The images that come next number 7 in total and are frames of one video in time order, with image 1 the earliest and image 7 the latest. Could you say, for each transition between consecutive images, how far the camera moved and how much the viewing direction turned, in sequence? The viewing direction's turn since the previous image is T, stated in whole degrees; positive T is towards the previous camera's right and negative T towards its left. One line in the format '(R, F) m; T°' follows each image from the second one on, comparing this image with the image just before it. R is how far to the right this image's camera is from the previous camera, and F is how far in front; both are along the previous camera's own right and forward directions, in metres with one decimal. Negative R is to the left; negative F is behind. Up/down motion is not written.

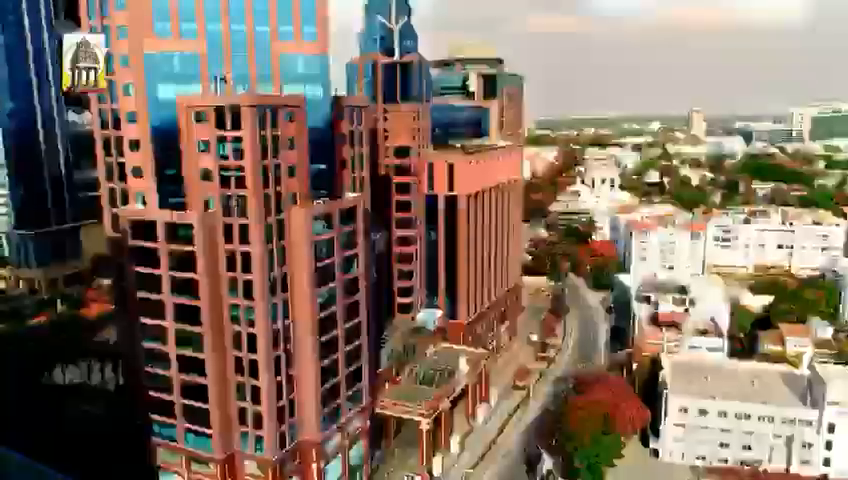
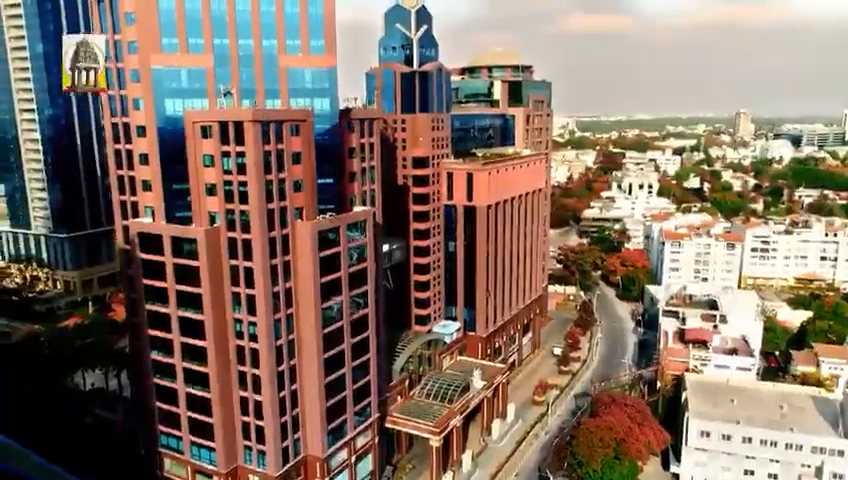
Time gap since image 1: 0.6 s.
(+2.4, +1.0) m; -4°
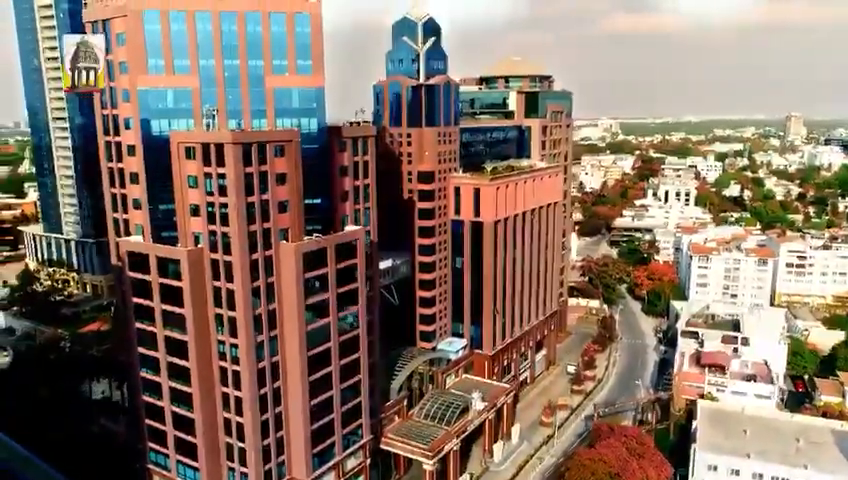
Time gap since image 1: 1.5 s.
(+3.9, +1.2) m; -4°
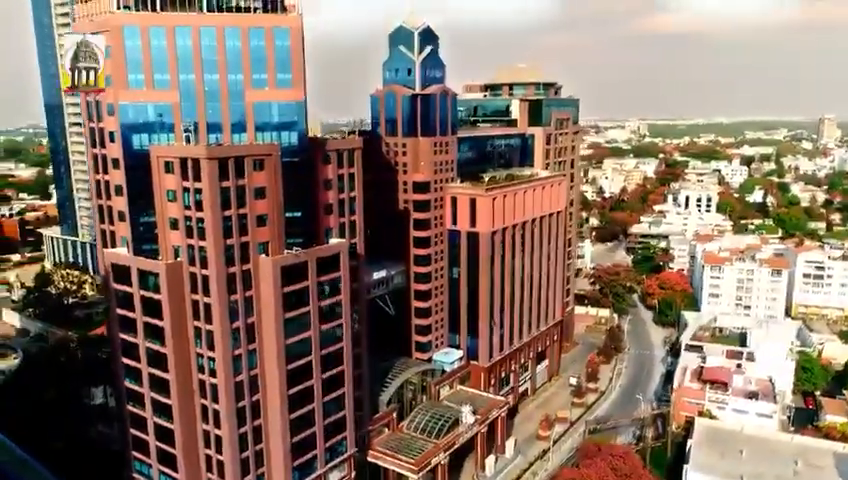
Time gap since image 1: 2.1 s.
(+3.4, +0.5) m; -2°
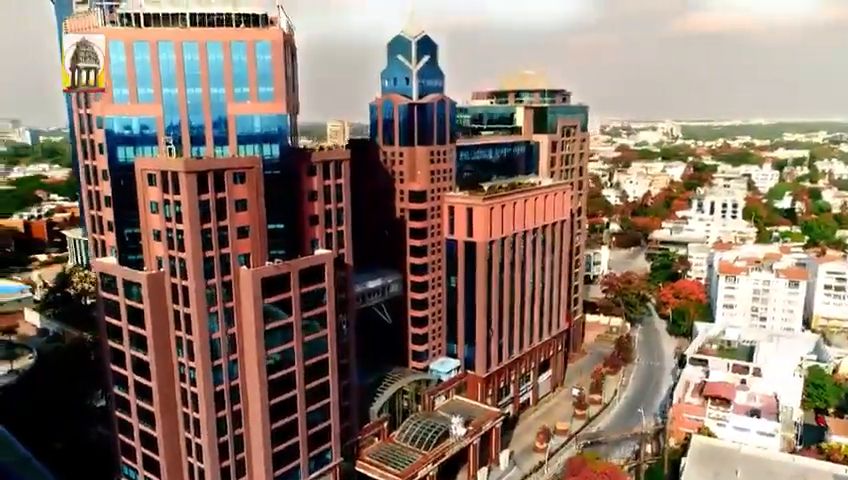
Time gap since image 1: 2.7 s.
(+3.7, +0.2) m; -3°
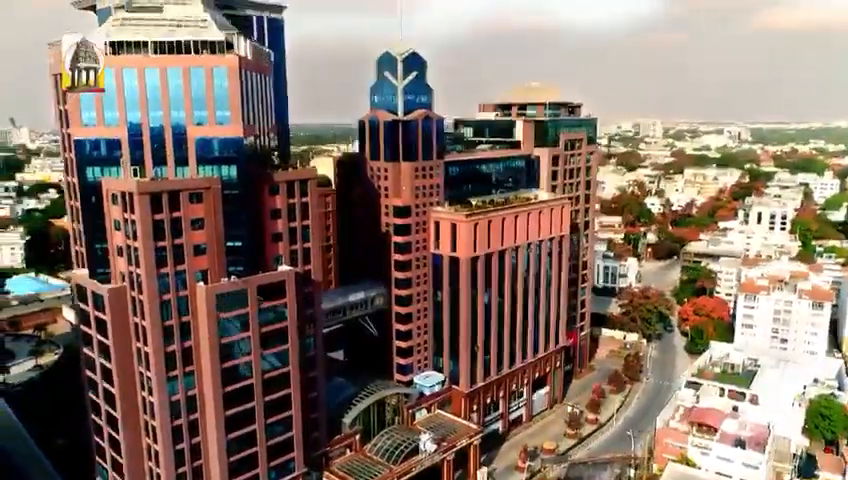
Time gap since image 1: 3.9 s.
(+8.2, -0.2) m; -5°
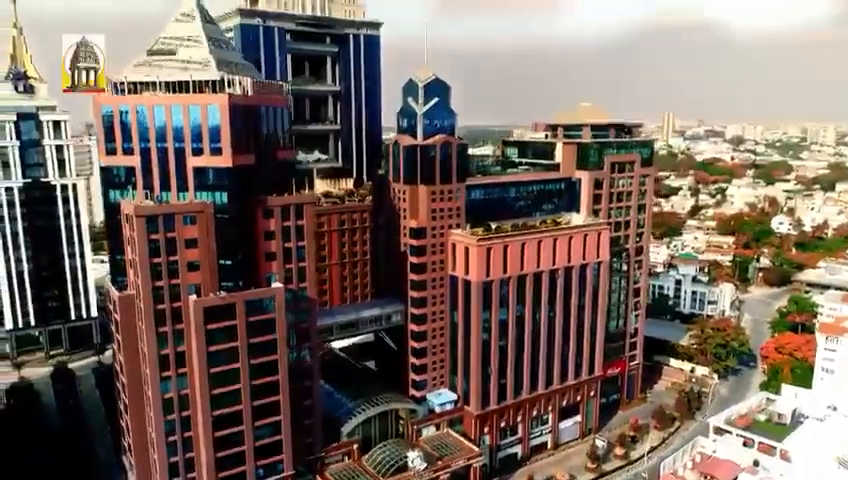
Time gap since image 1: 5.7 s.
(+13.9, -0.4) m; -13°
